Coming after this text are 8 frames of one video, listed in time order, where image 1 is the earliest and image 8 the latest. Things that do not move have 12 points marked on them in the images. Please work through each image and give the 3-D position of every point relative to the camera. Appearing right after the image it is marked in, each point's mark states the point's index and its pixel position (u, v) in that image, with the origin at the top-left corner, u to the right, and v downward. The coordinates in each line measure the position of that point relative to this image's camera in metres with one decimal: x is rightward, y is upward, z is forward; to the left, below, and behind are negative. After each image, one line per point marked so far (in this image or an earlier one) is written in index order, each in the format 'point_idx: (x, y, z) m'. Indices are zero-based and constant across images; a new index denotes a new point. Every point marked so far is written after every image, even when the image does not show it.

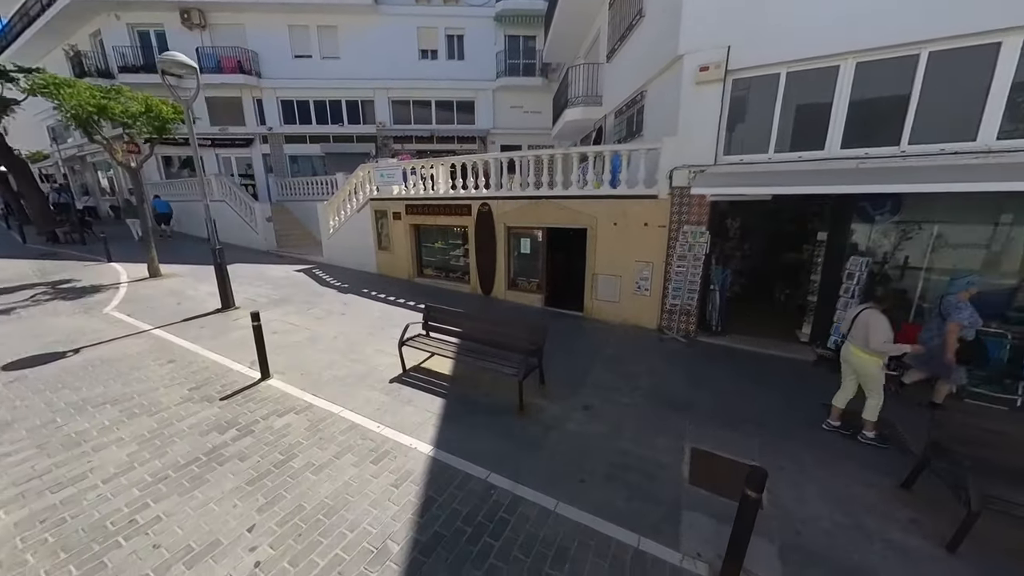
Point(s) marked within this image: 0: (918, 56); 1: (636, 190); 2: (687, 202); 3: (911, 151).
0: (+6.1, +3.5, +5.4) m
1: (+2.6, +2.1, +7.5) m
2: (+3.4, +1.7, +7.0) m
3: (+6.3, +2.2, +5.6) m
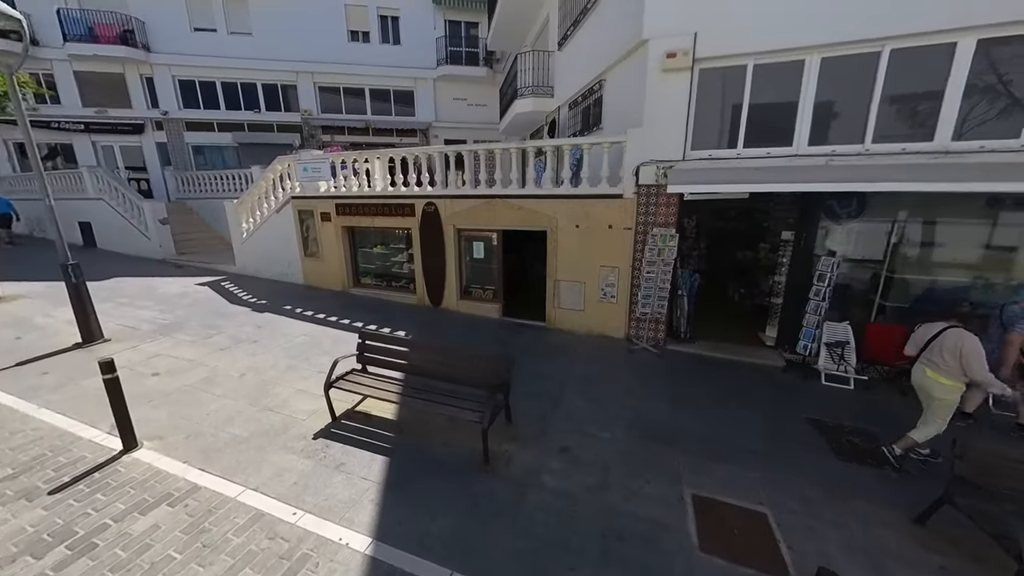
0: (+5.4, +3.5, +5.2) m
1: (+1.7, +1.9, +6.8) m
2: (+2.6, +1.6, +6.5) m
3: (+5.6, +2.1, +5.5) m
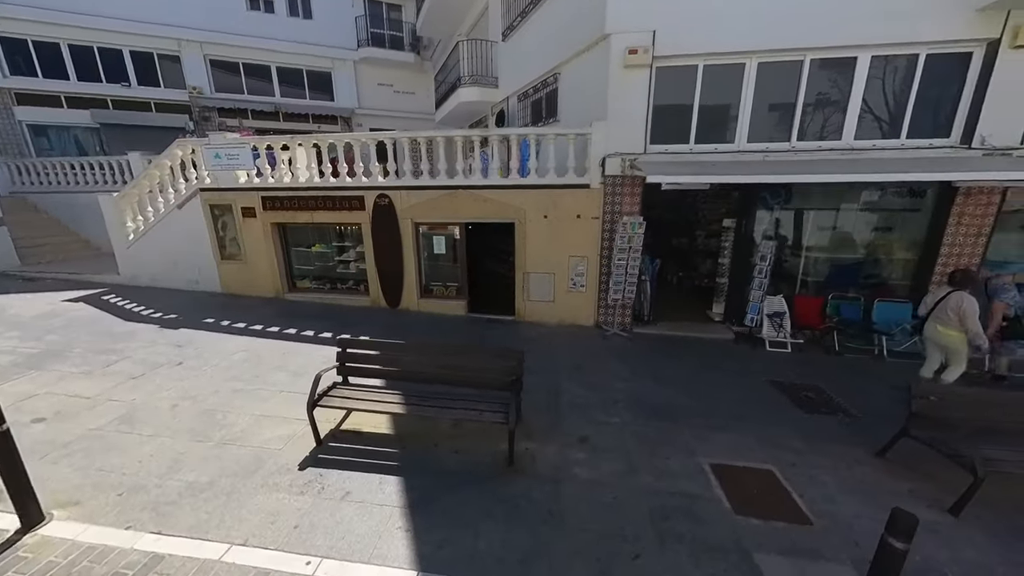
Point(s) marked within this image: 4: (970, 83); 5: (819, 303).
0: (+5.0, +3.9, +6.1) m
1: (+1.1, +2.1, +6.9) m
2: (+2.0, +1.9, +6.7) m
3: (+5.2, +2.6, +6.4) m
4: (+7.5, +3.4, +5.9) m
5: (+5.9, -0.3, +6.8) m
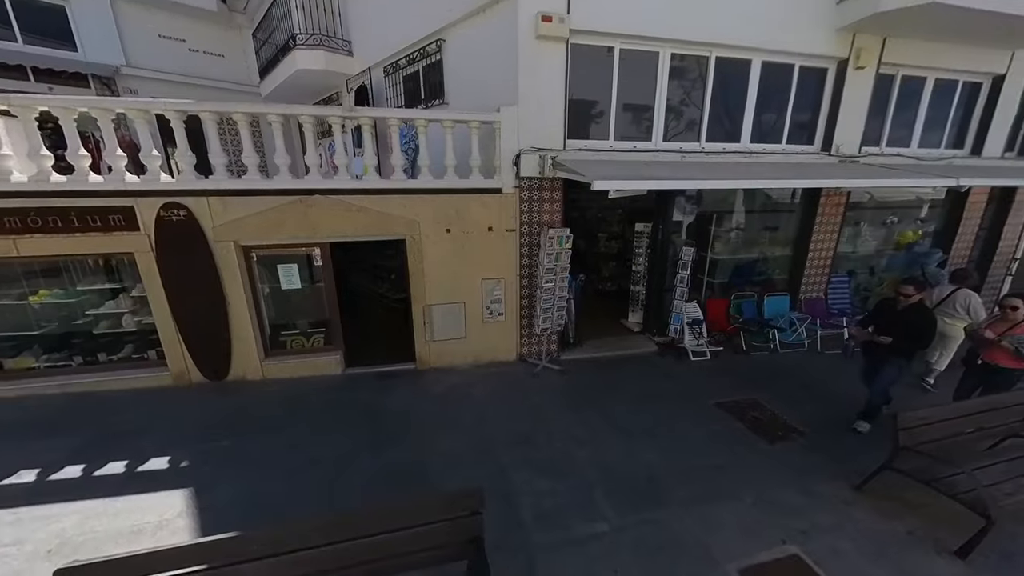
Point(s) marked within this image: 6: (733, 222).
0: (+3.2, +3.7, +5.8) m
1: (-0.6, +1.6, +5.3) m
2: (+0.4, +1.4, +5.5) m
3: (+3.4, +2.4, +6.2) m
4: (+5.7, +3.5, +6.5) m
5: (+4.2, -0.3, +7.0) m
6: (+4.3, +1.3, +6.9) m
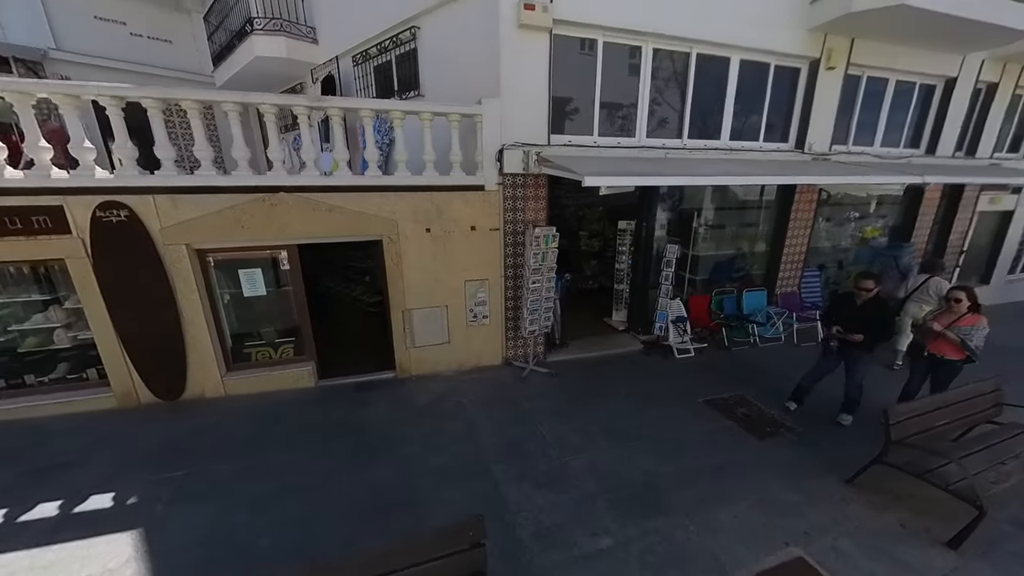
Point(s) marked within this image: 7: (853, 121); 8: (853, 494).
0: (+2.9, +3.7, +5.8) m
1: (-0.8, +1.6, +5.0) m
2: (+0.1, +1.4, +5.2) m
3: (+3.0, +2.5, +6.2) m
4: (+5.3, +3.5, +6.6) m
5: (+3.8, -0.3, +7.0) m
6: (+3.9, +1.3, +7.0) m
7: (+6.8, +3.3, +7.1) m
8: (+3.5, -2.1, +3.7) m
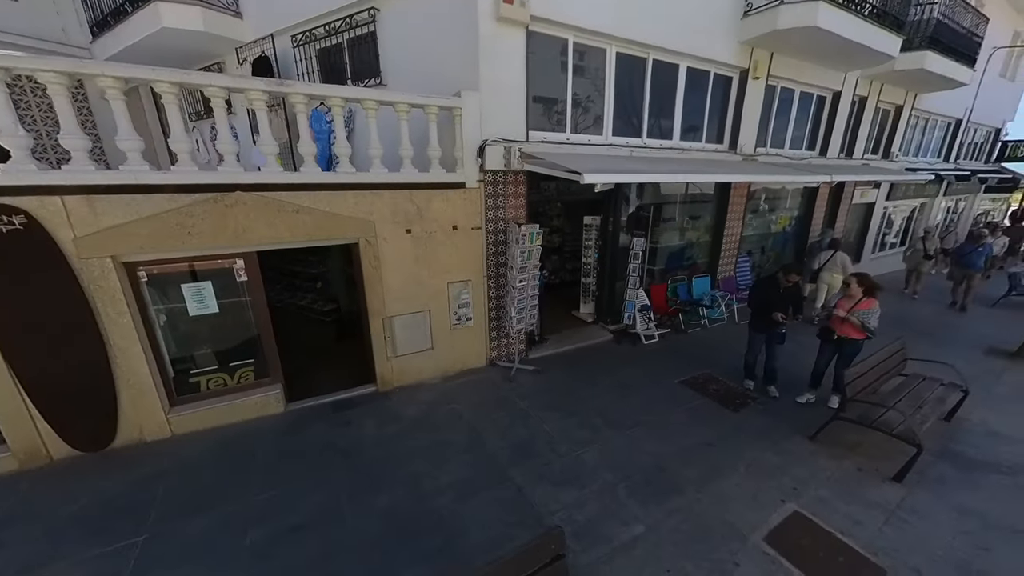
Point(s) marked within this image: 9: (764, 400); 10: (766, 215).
0: (+2.3, +3.9, +6.1) m
1: (-1.0, +1.5, +4.7) m
2: (-0.1, +1.4, +5.1) m
3: (+2.5, +2.7, +6.6) m
4: (+4.6, +3.9, +7.4) m
5: (+3.2, 0.0, +7.6) m
6: (+3.2, +1.6, +7.5) m
7: (+5.9, +3.7, +8.2) m
8: (+3.6, -1.9, +4.3) m
9: (+3.7, -1.6, +5.2) m
10: (+6.5, +1.9, +9.1) m
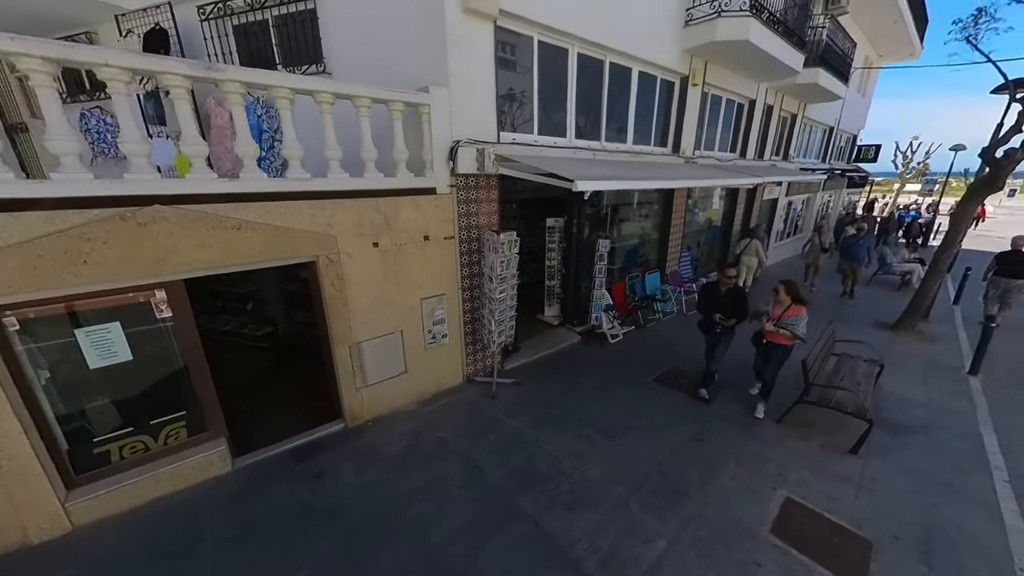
0: (+1.6, +3.9, +6.1) m
1: (-1.3, +1.3, +4.2) m
2: (-0.5, +1.3, +4.8) m
3: (+1.7, +2.6, +6.7) m
4: (+3.6, +4.0, +7.9) m
5: (+2.4, 0.0, +7.9) m
6: (+2.4, +1.6, +7.7) m
7: (+4.8, +3.9, +8.9) m
8: (+3.6, -1.9, +4.7) m
9: (+3.4, -1.6, +5.6) m
10: (+5.2, +2.1, +9.9) m
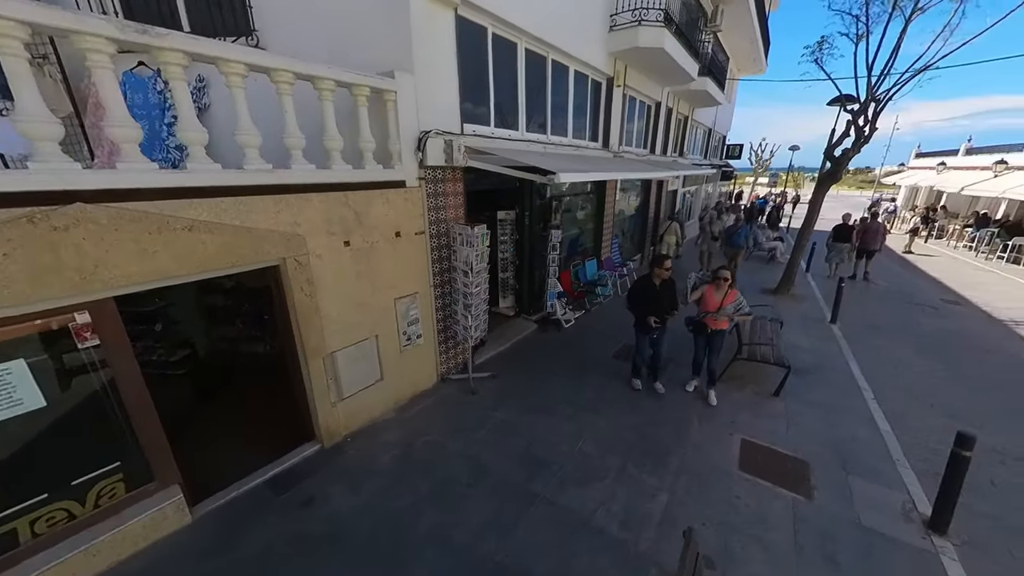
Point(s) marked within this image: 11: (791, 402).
0: (+0.6, +4.1, +6.4) m
1: (-1.5, +1.3, +3.9) m
2: (-0.9, +1.3, +4.6) m
3: (+0.7, +2.9, +6.9) m
4: (+2.1, +4.3, +8.5) m
5: (+1.3, +0.3, +8.3) m
6: (+1.2, +1.9, +8.2) m
7: (+3.1, +4.4, +9.8) m
8: (+3.3, -1.5, +5.5) m
9: (+2.9, -1.2, +6.4) m
10: (+3.4, +2.6, +10.9) m
11: (+4.0, -1.6, +5.1) m
